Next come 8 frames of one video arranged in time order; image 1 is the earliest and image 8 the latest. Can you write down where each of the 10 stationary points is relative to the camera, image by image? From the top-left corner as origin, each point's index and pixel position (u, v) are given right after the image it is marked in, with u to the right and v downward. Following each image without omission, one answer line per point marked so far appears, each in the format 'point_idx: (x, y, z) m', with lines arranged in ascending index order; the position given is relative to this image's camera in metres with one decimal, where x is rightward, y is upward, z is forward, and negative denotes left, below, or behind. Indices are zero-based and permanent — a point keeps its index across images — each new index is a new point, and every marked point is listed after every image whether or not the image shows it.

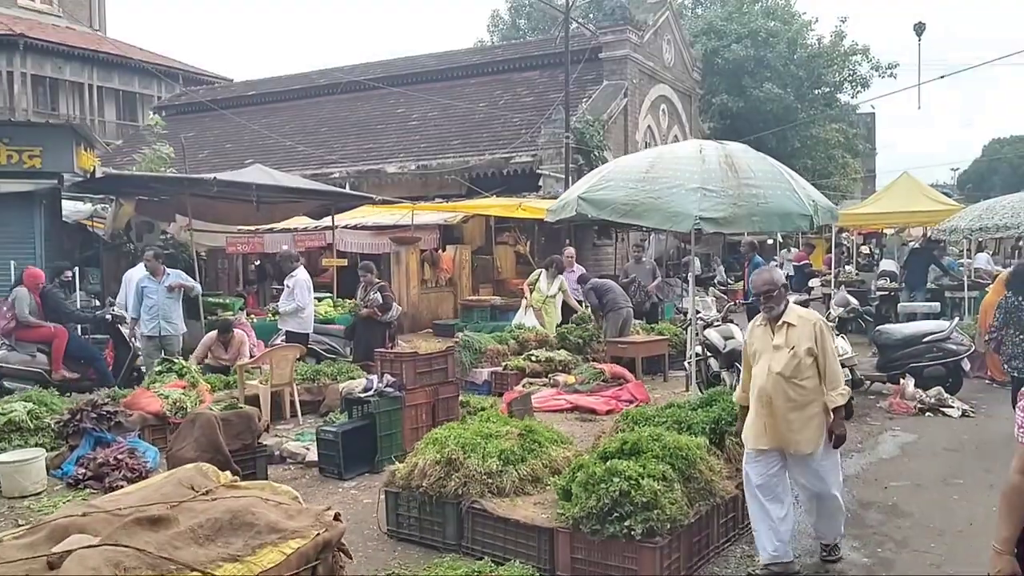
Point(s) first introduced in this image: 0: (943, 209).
0: (+7.5, +1.3, +14.9) m
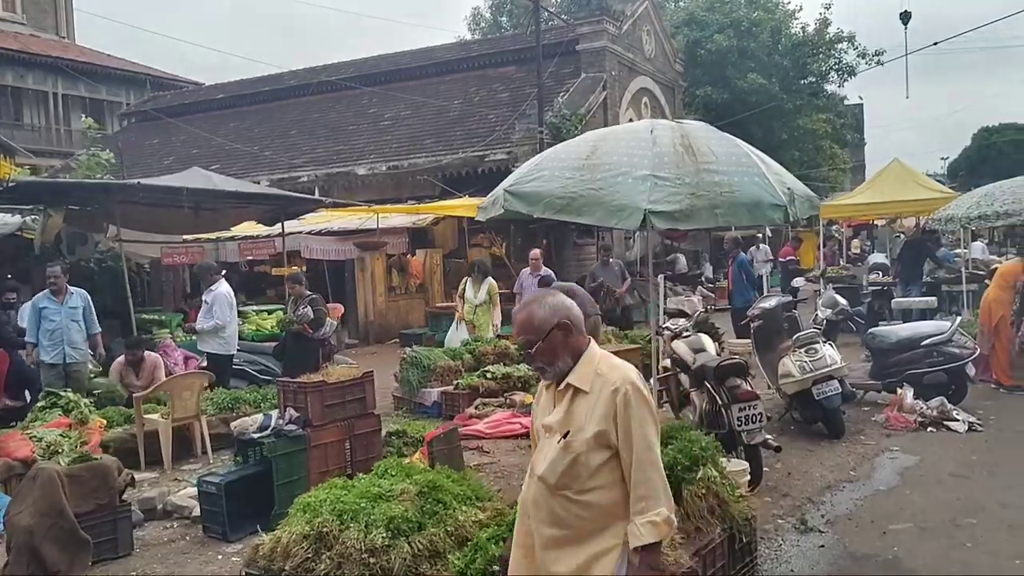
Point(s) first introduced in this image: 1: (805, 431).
0: (+6.9, +1.5, +13.9) m
1: (+2.6, -1.3, +7.5) m
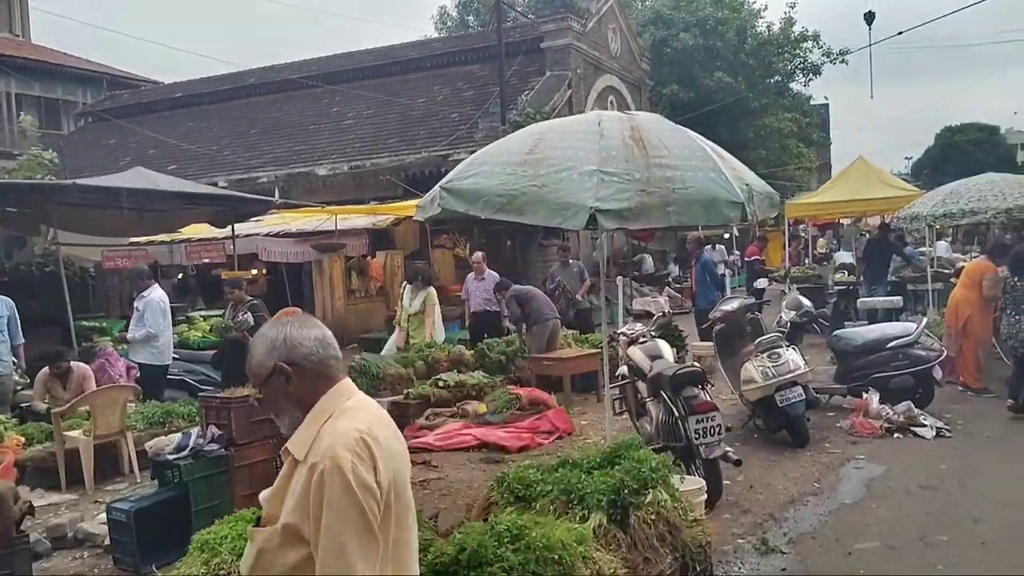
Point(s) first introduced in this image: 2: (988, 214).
0: (+6.3, +1.5, +13.7) m
1: (+2.2, -1.3, +7.2) m
2: (+5.9, +0.9, +10.7) m
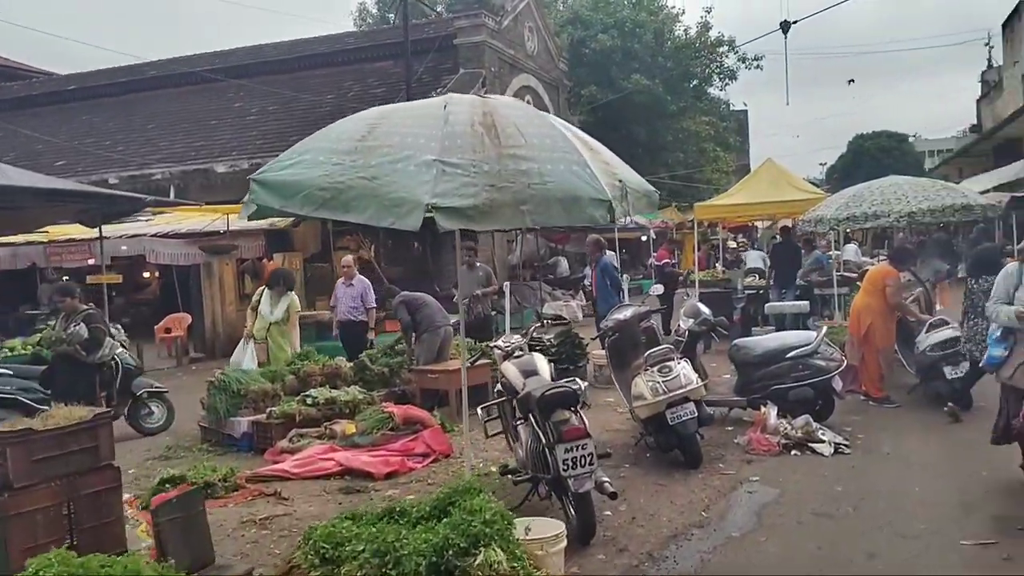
0: (+4.7, +1.4, +13.5) m
1: (+1.1, -1.3, +6.7) m
2: (+4.6, +0.9, +10.4) m
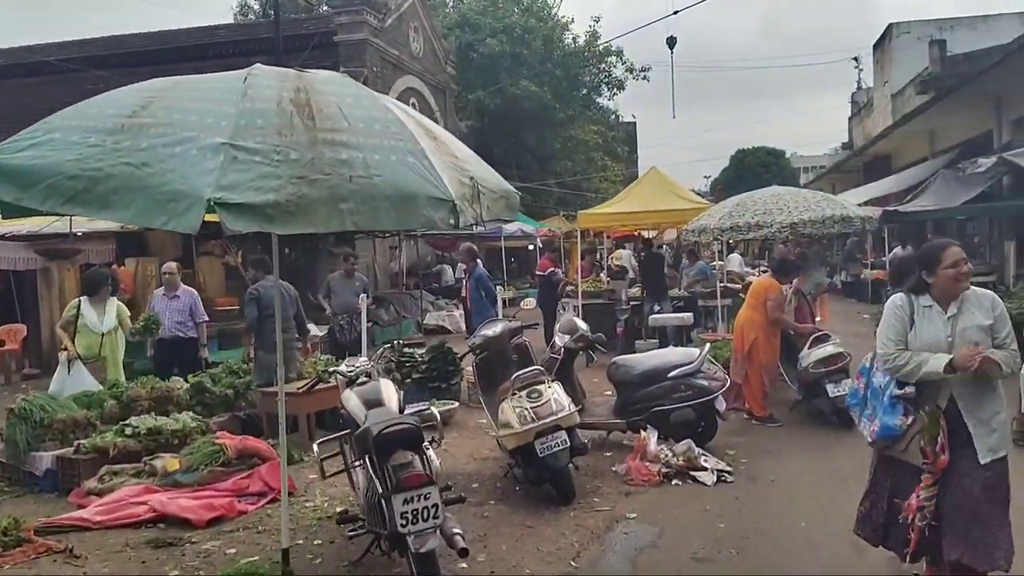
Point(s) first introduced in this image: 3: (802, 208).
0: (+2.8, +1.2, +13.2) m
1: (+0.1, -1.4, +6.0) m
2: (+3.1, +0.7, +10.1) m
3: (+3.5, +1.0, +10.3) m
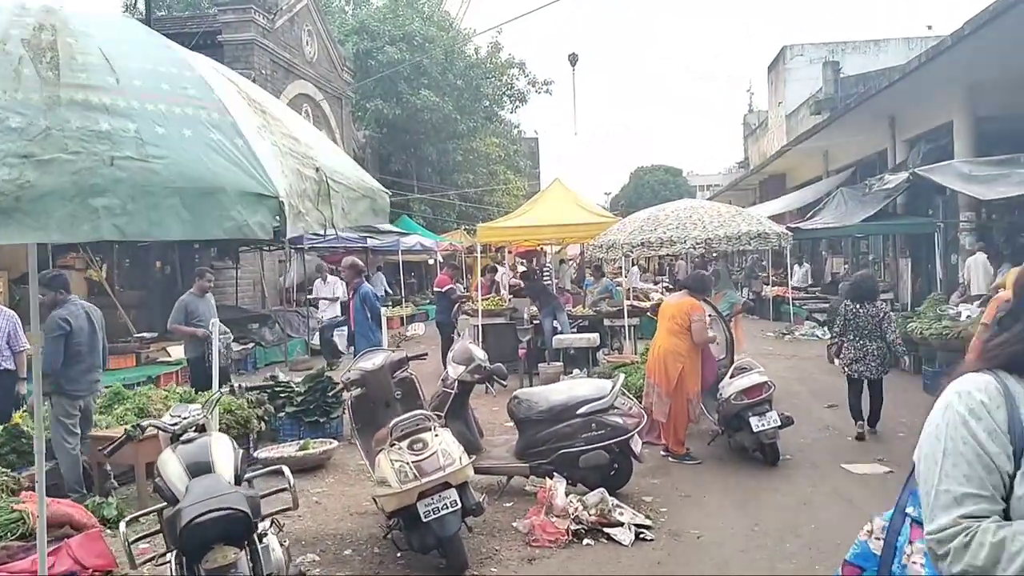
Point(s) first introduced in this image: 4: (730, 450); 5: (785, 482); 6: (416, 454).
0: (+1.3, +0.9, +12.5) m
1: (-0.6, -1.6, +4.9) m
2: (+1.9, +0.5, +9.4) m
3: (+2.3, +0.8, +9.7) m
4: (+1.9, -1.4, +7.4) m
5: (+2.1, -1.5, +6.5) m
6: (-0.5, -0.9, +4.6) m
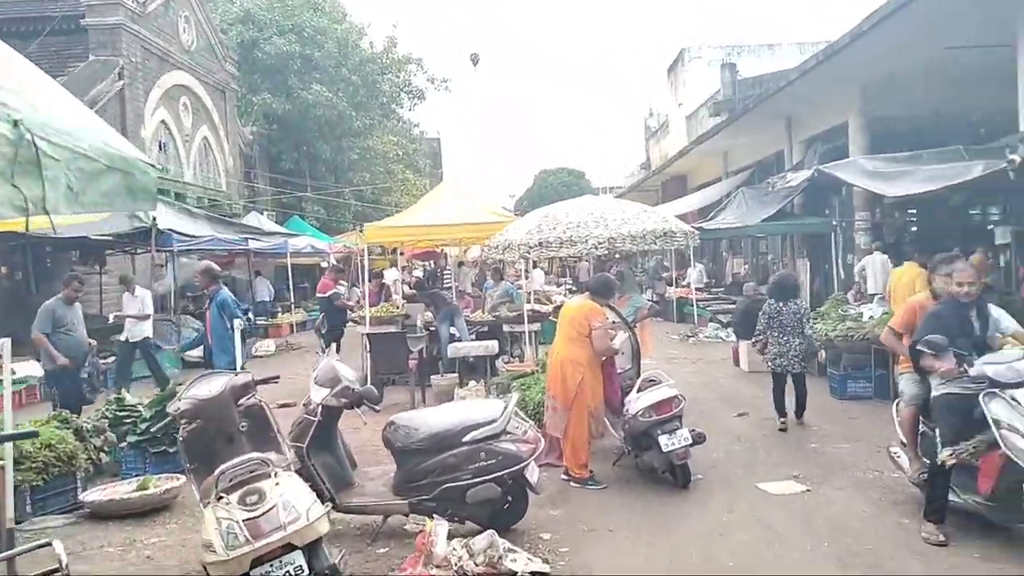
0: (-0.2, +0.9, +11.7) m
1: (-1.2, -1.6, +3.9) m
2: (+0.8, +0.5, +8.7) m
3: (+1.1, +0.7, +9.0) m
4: (+1.0, -1.4, +6.7) m
5: (+1.3, -1.5, +5.8) m
6: (-1.1, -0.9, +3.6) m
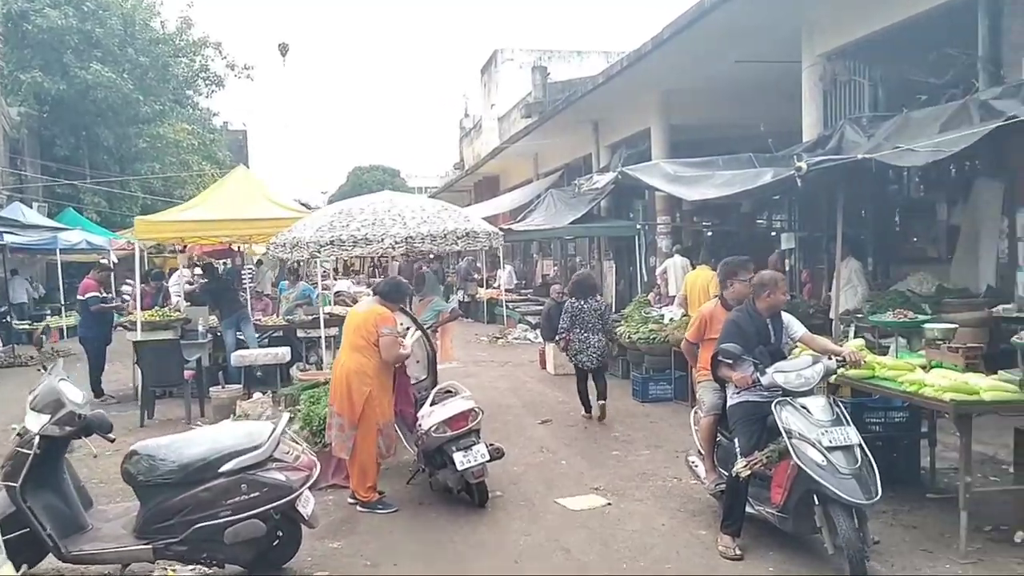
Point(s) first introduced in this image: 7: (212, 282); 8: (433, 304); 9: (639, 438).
0: (-2.8, +0.9, +10.8) m
1: (-2.1, -1.6, +3.0) m
2: (-1.2, +0.4, +8.1) m
3: (-0.9, +0.7, +8.5) m
4: (-0.6, -1.5, +6.2) m
5: (-0.1, -1.5, +5.4) m
6: (-2.0, -0.9, +2.7) m
7: (-3.2, +0.2, +10.3) m
8: (-0.8, -0.2, +8.9) m
9: (+1.2, -1.4, +8.0) m
